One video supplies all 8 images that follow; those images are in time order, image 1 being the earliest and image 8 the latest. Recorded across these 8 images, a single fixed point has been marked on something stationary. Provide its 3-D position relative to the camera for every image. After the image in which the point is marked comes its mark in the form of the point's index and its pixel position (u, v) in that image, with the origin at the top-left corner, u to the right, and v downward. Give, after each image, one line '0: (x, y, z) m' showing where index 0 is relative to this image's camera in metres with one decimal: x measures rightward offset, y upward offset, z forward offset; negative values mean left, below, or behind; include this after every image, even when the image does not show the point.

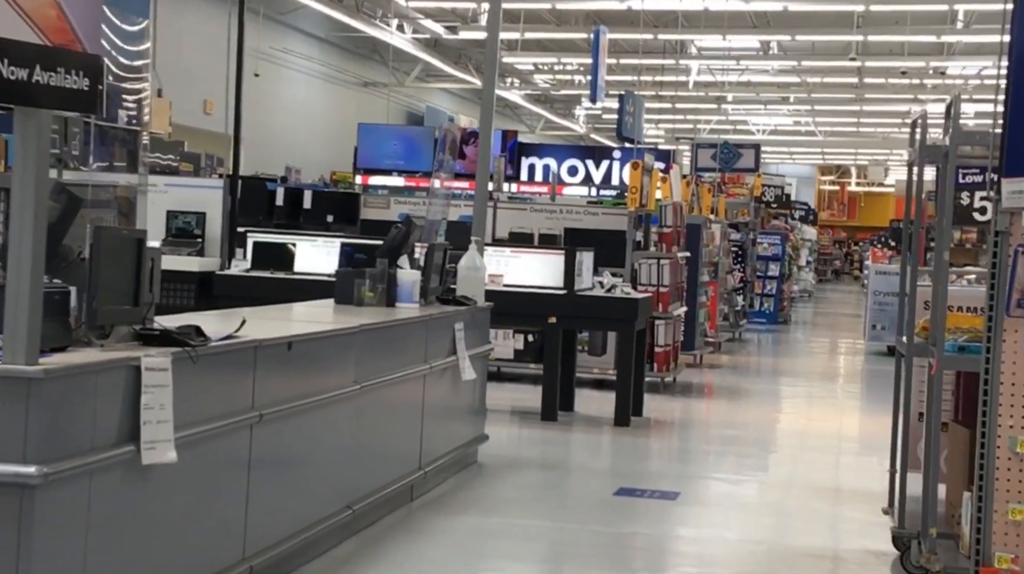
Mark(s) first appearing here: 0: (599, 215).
0: (+0.8, +0.6, +12.3) m
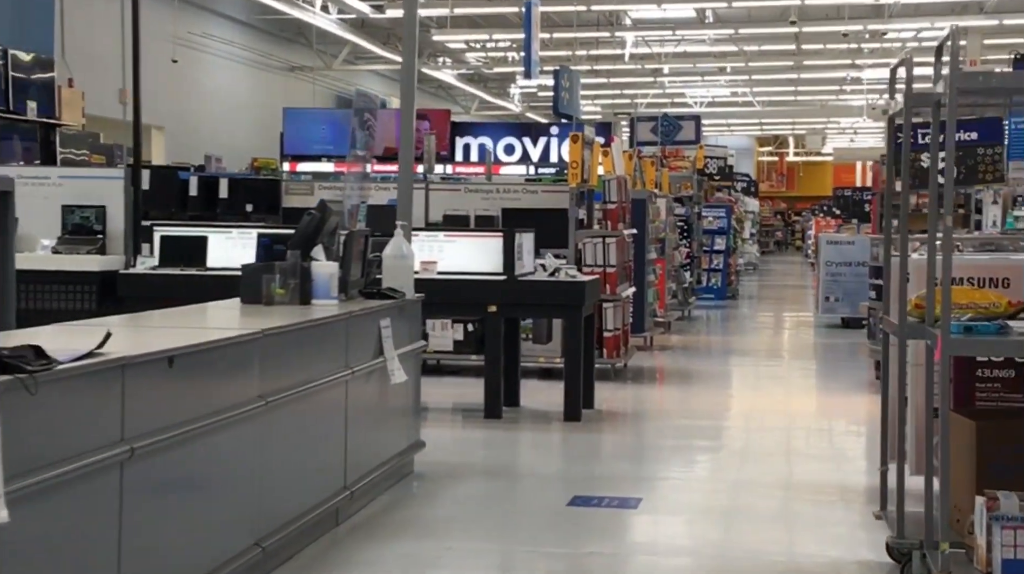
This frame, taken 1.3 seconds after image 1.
0: (+0.2, +0.8, +11.5) m
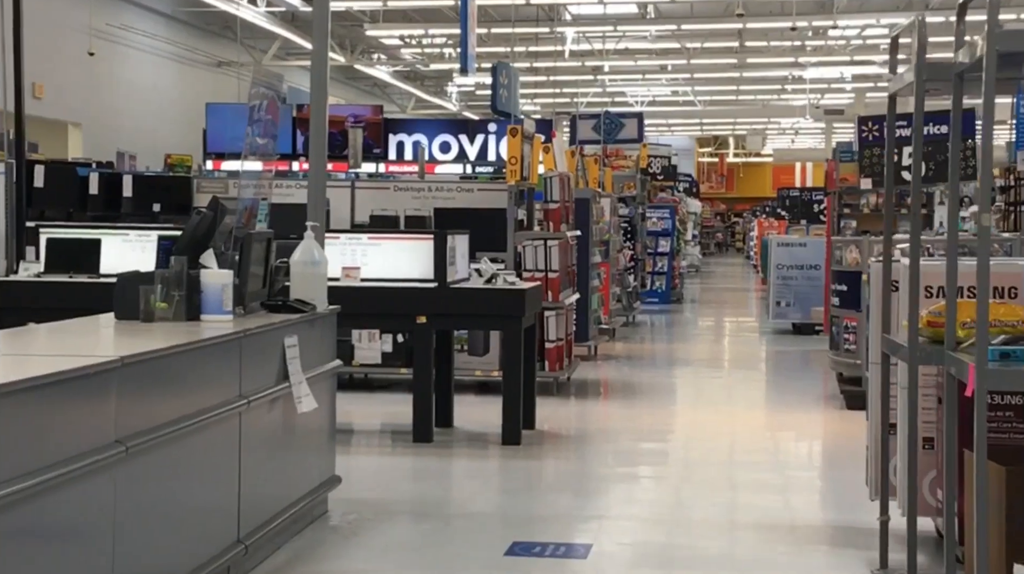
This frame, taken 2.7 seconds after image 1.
0: (-0.3, +0.7, +10.6) m
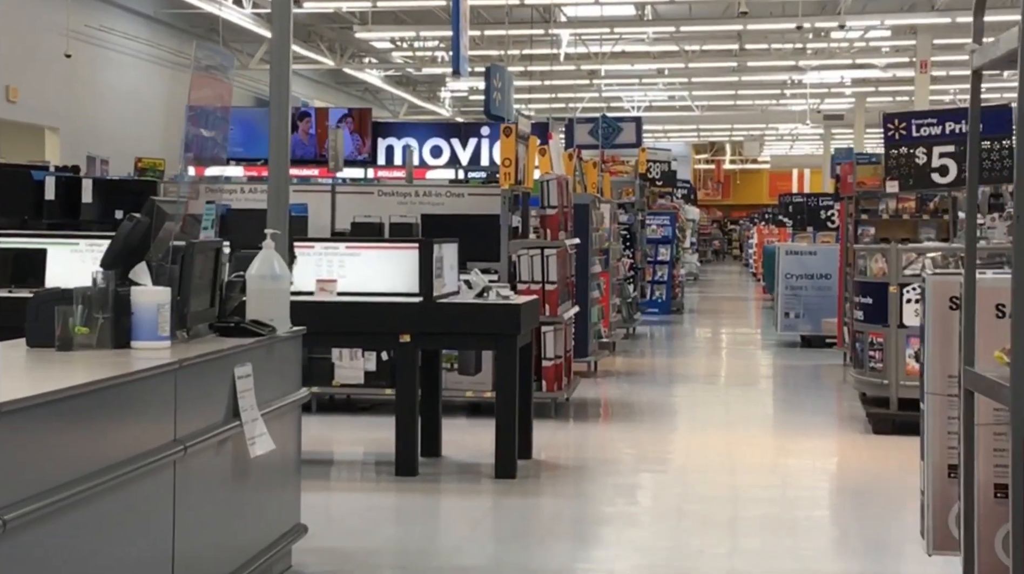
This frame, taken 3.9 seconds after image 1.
0: (-0.3, +0.6, +9.8) m
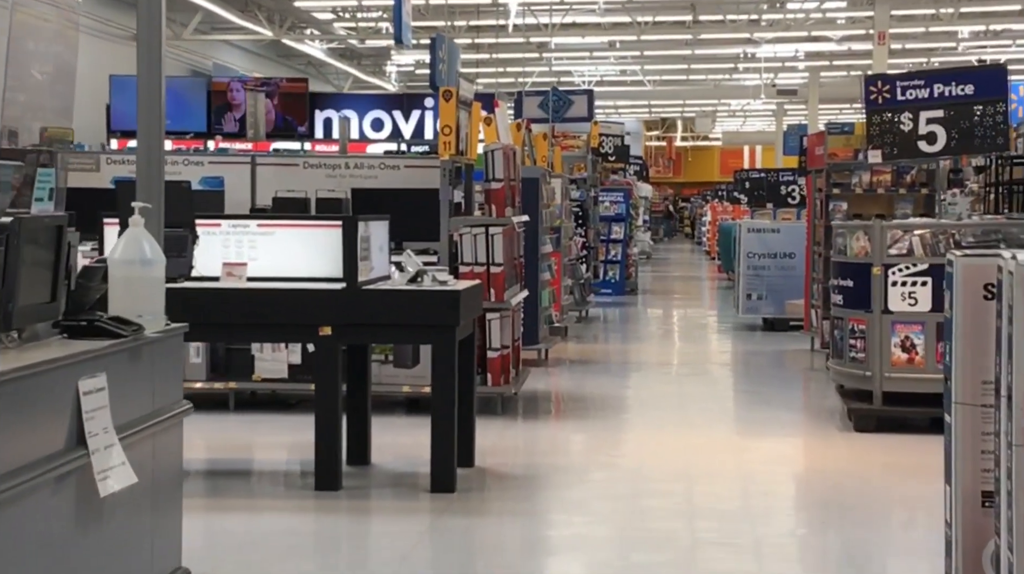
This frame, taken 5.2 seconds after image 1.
0: (-0.7, +0.7, +8.8) m
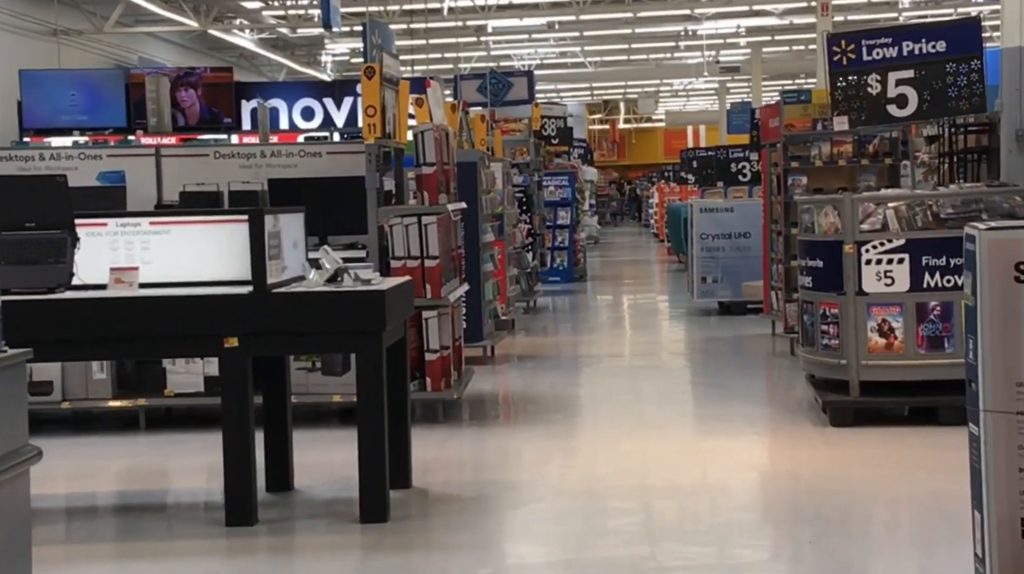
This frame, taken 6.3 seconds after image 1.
0: (-1.1, +0.8, +8.0) m
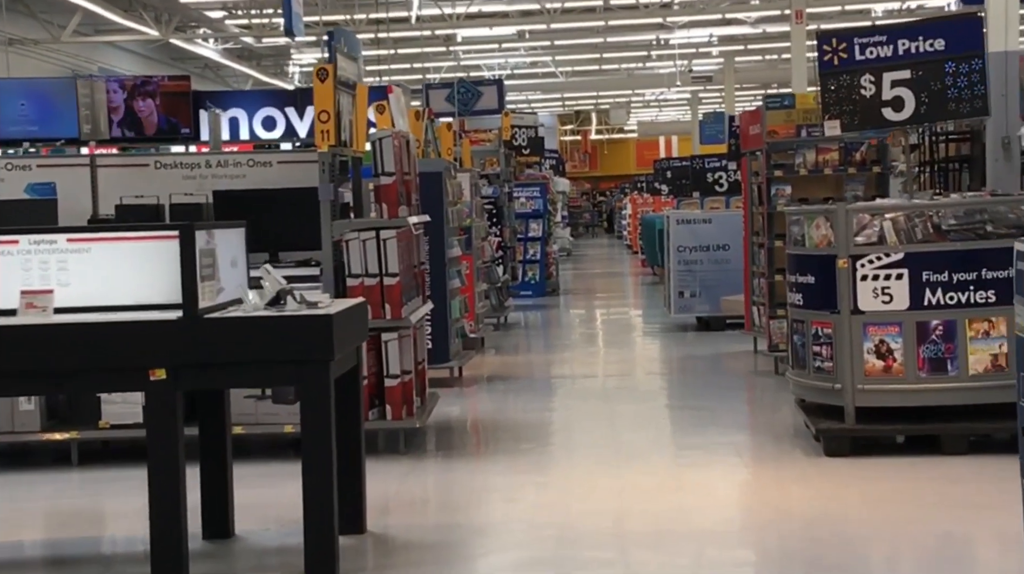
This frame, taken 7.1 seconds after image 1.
0: (-1.3, +0.6, +7.4) m
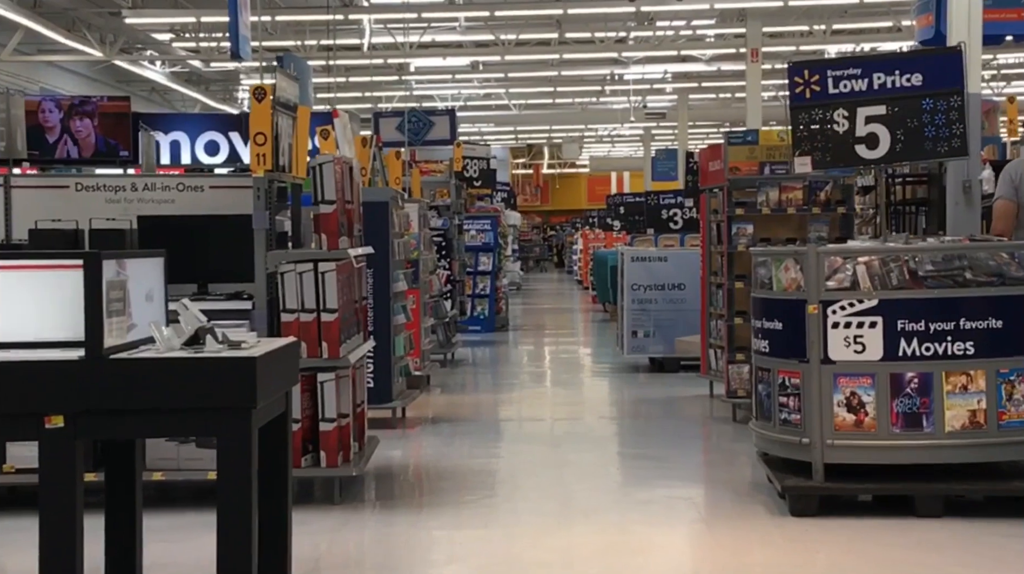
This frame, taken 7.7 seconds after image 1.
0: (-1.5, +0.5, +6.9) m
